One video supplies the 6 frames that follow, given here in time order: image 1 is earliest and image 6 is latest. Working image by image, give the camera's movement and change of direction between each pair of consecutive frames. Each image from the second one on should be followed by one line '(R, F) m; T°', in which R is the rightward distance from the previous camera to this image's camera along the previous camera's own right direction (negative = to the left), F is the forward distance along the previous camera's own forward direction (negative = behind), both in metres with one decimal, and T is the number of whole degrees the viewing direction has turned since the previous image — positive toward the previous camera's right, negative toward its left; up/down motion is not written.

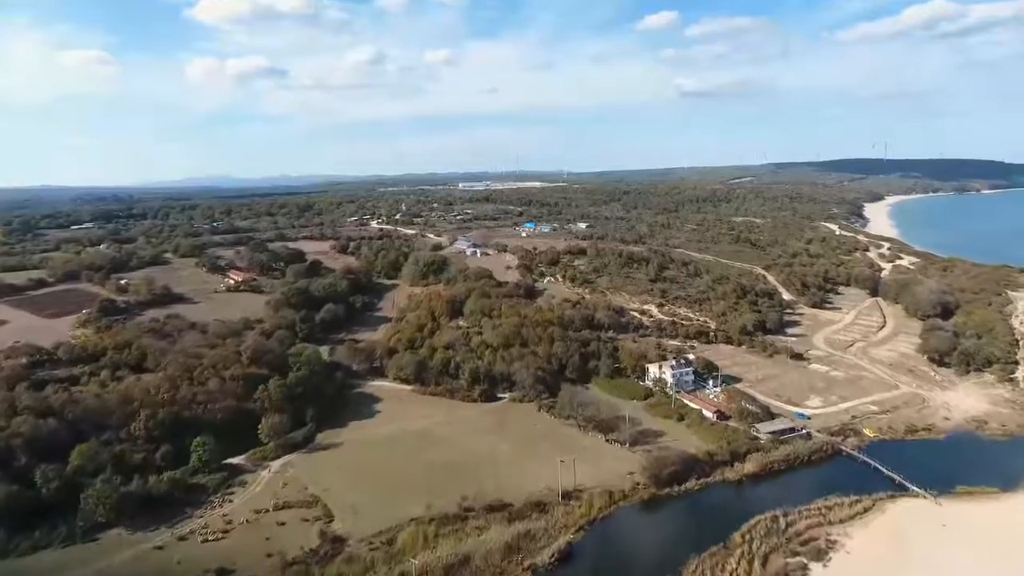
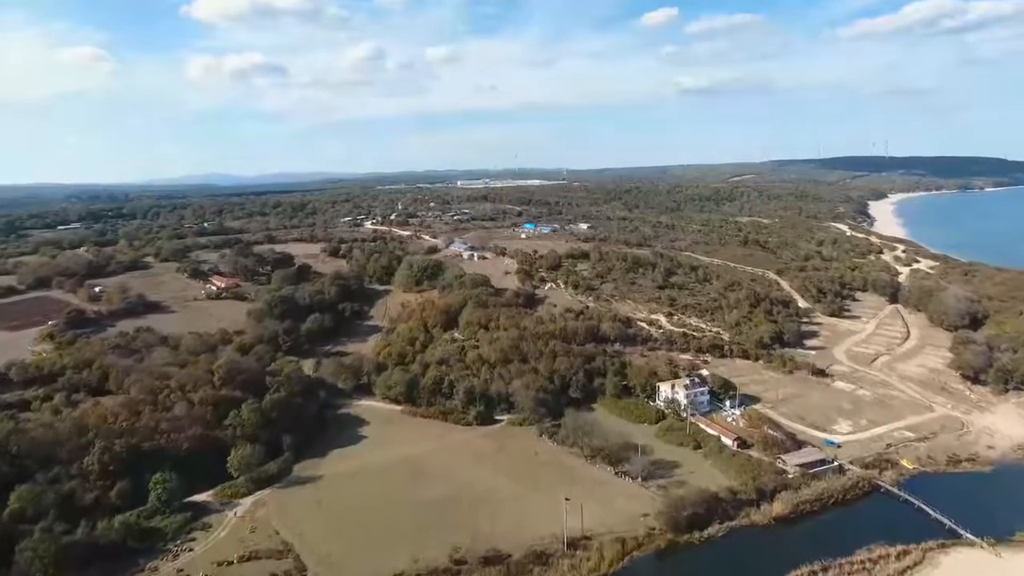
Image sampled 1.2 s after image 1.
(0.0, +3.2) m; 0°
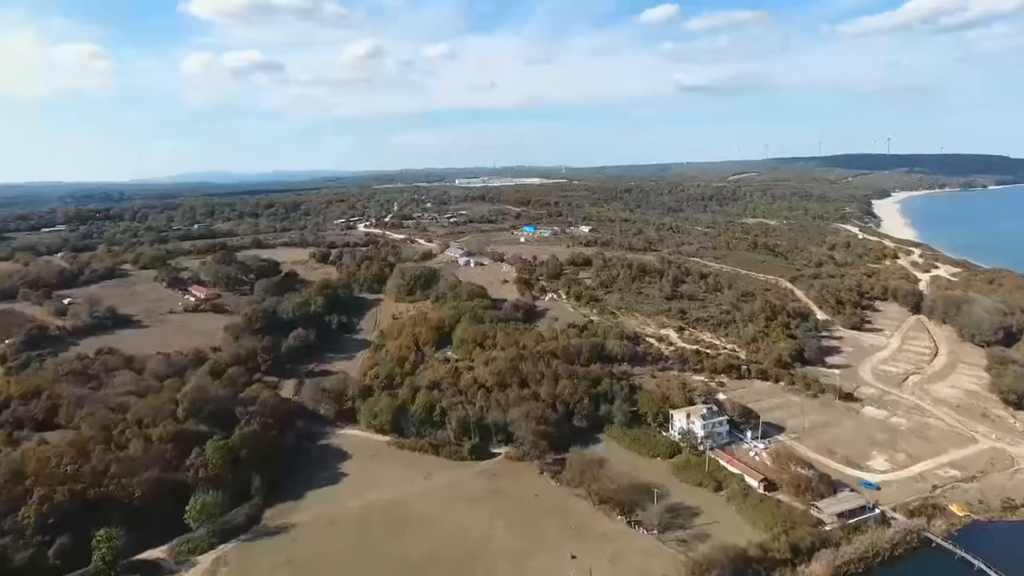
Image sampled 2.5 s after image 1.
(+0.1, +3.4) m; 0°
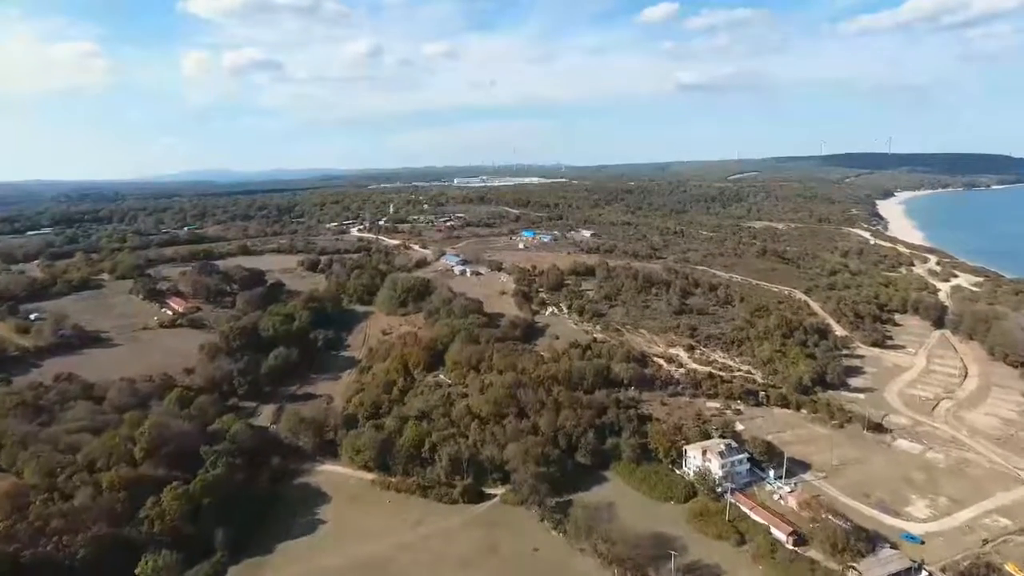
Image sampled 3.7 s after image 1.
(+0.1, +3.1) m; 0°
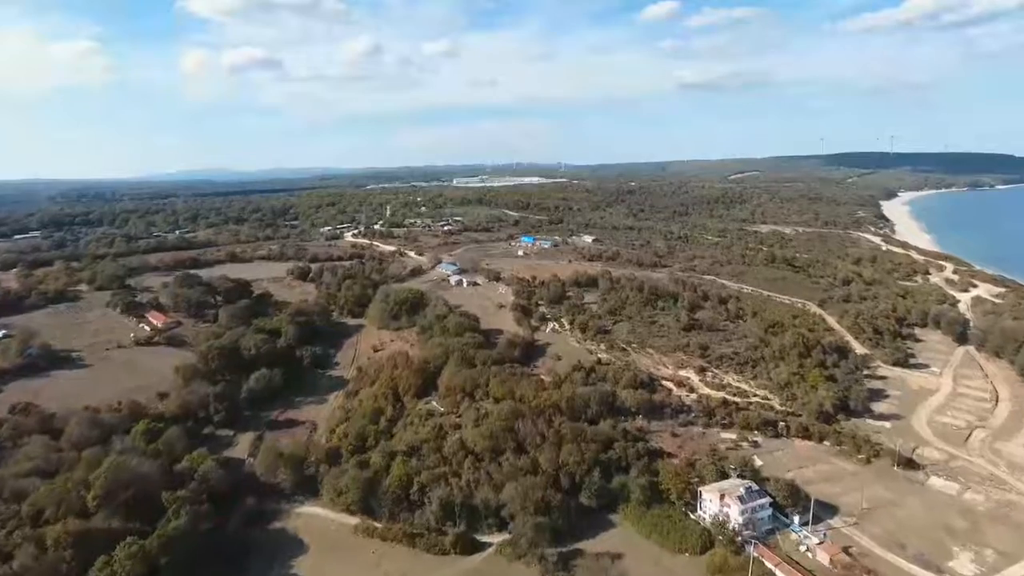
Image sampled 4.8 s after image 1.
(+0.1, +2.7) m; 0°
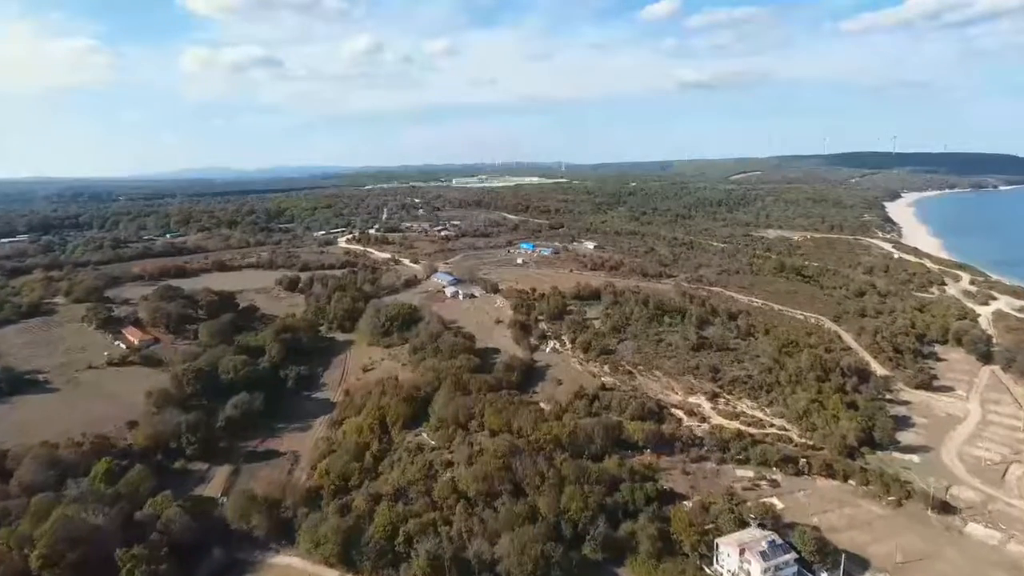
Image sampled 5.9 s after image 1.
(+0.1, +2.6) m; 0°
